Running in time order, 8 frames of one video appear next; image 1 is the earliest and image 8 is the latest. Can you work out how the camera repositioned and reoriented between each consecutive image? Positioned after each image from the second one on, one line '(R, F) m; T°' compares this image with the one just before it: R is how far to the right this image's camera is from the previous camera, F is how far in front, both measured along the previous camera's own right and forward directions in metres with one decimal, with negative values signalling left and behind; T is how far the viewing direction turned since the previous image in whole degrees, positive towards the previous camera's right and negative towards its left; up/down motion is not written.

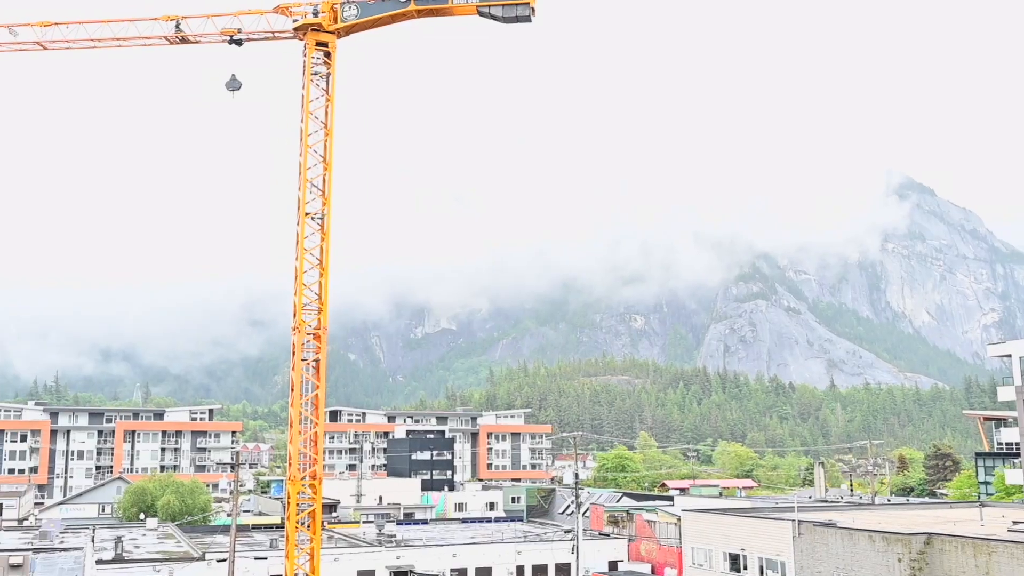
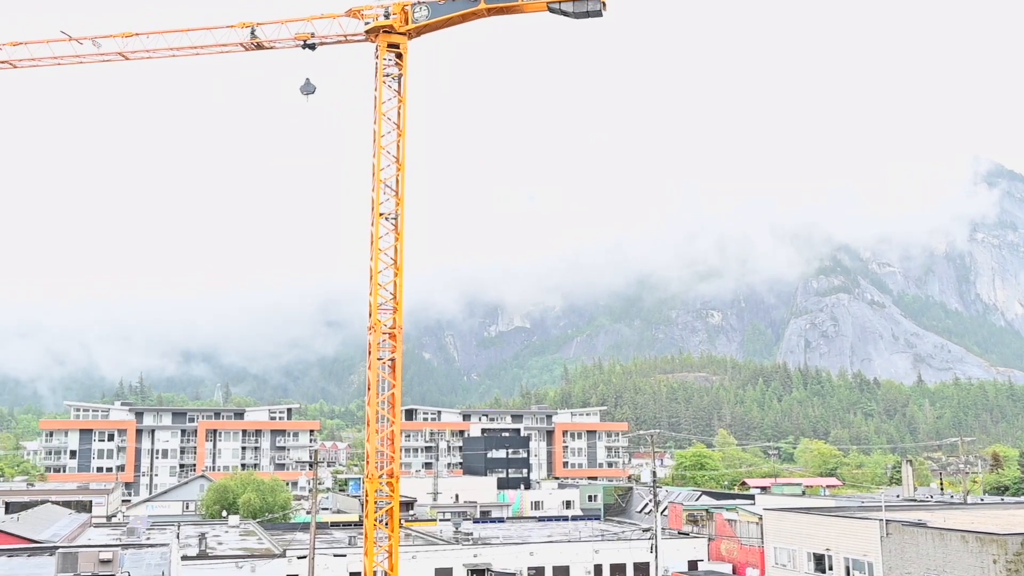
(+0.3, +0.4) m; -4°
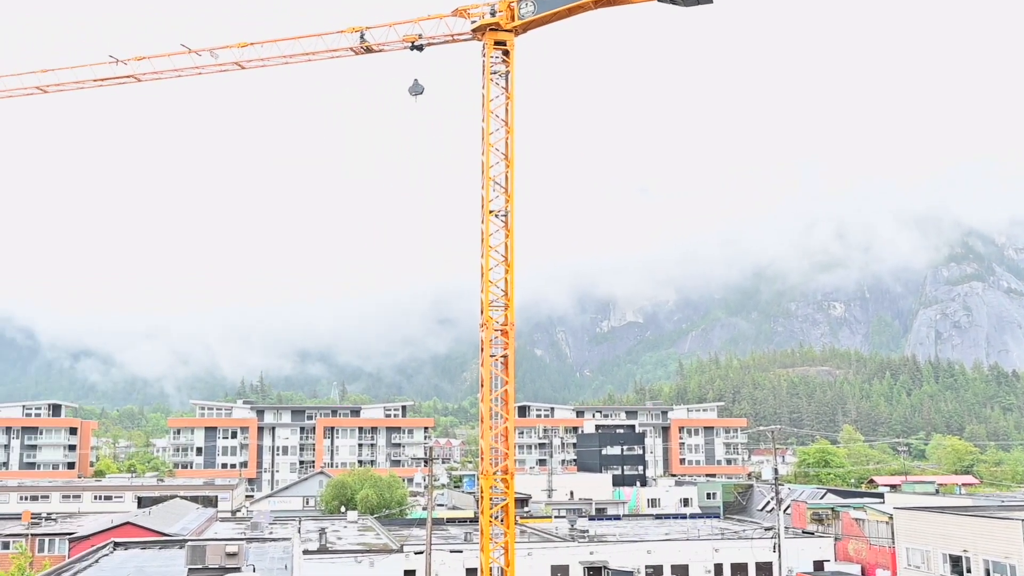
(+0.5, +0.6) m; -7°
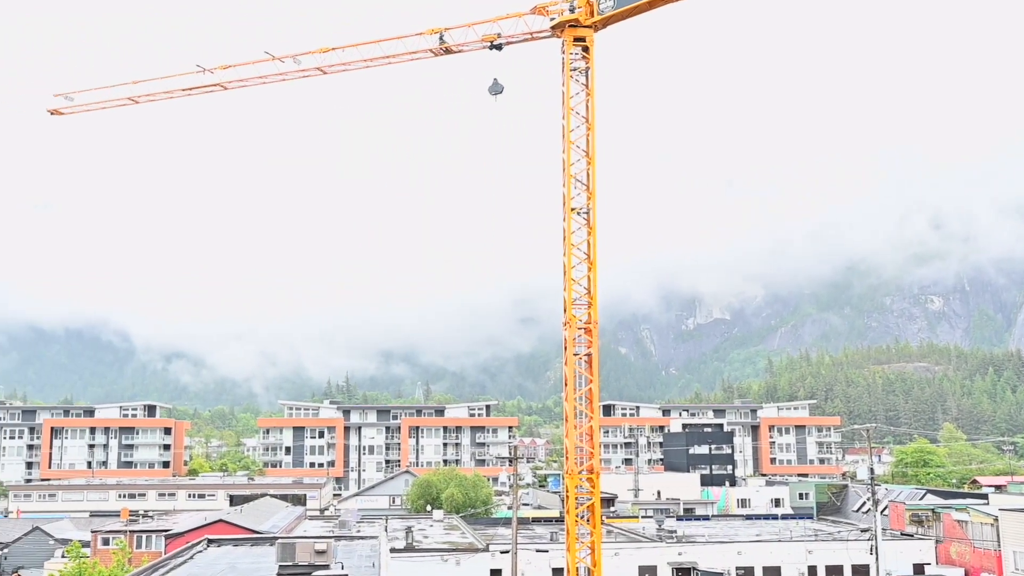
(+0.4, +0.4) m; -5°
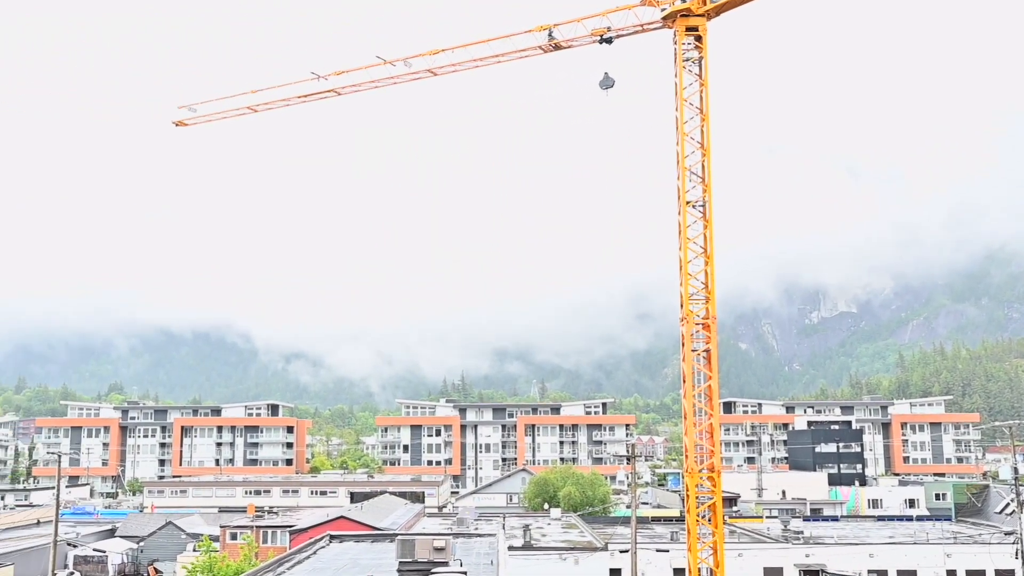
(+0.5, +0.5) m; -7°
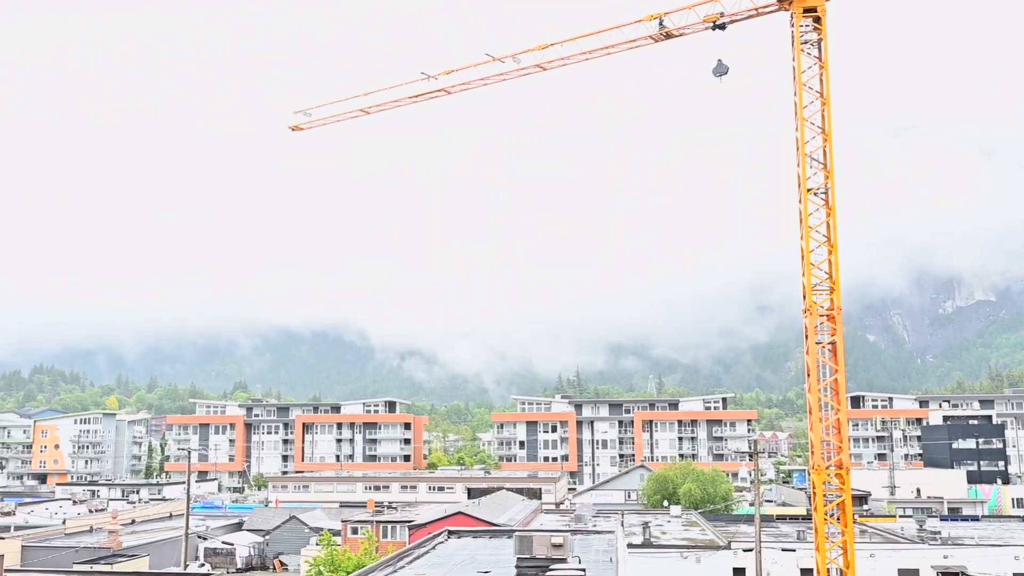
(+0.5, +0.5) m; -7°
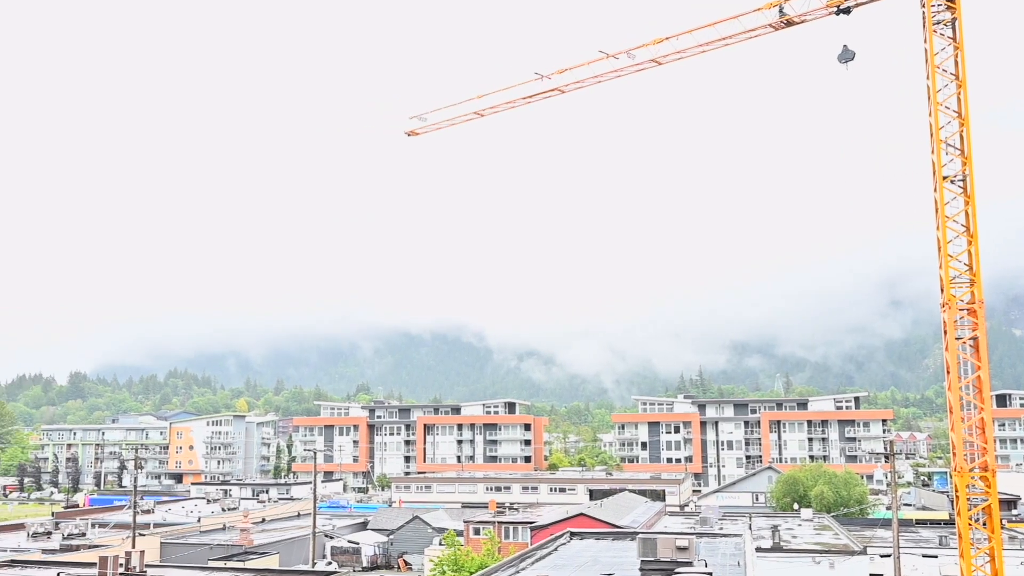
(+0.4, +0.5) m; -7°
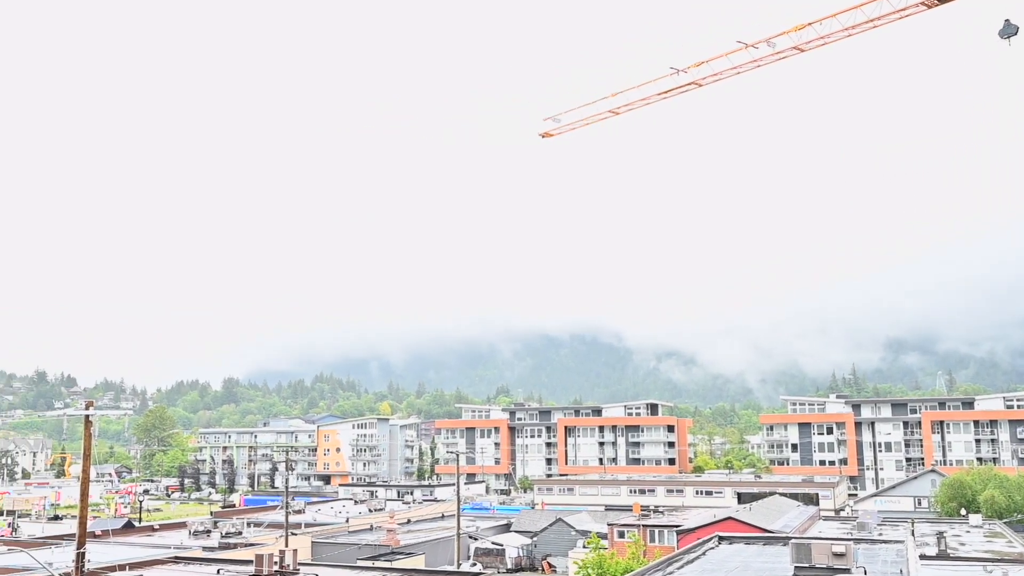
(+0.5, +0.5) m; -9°
